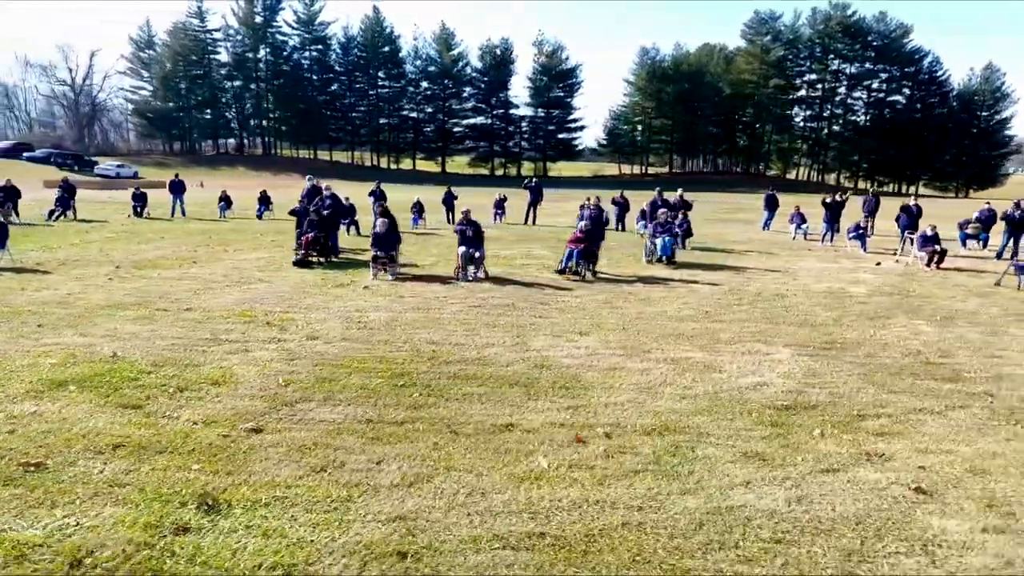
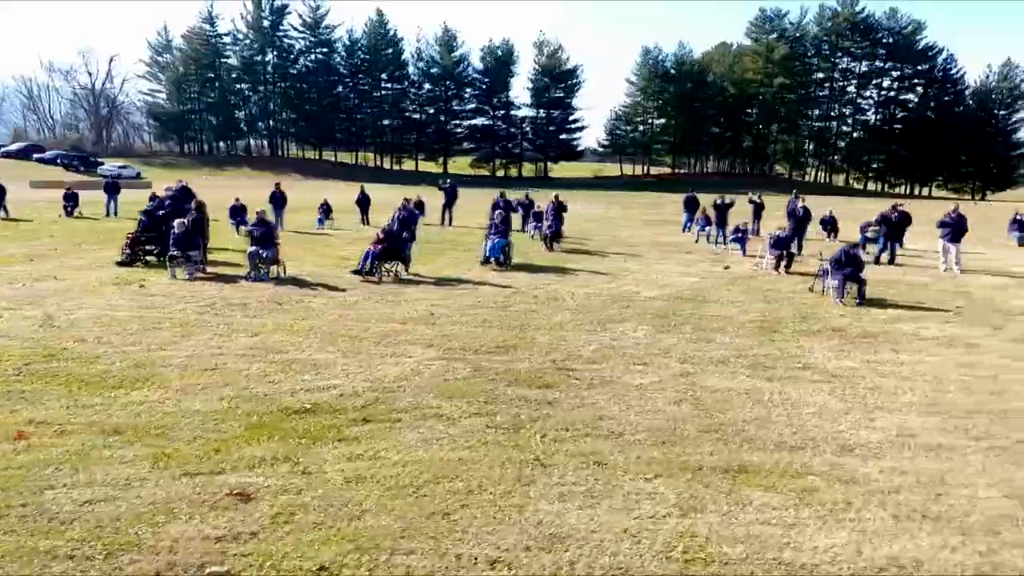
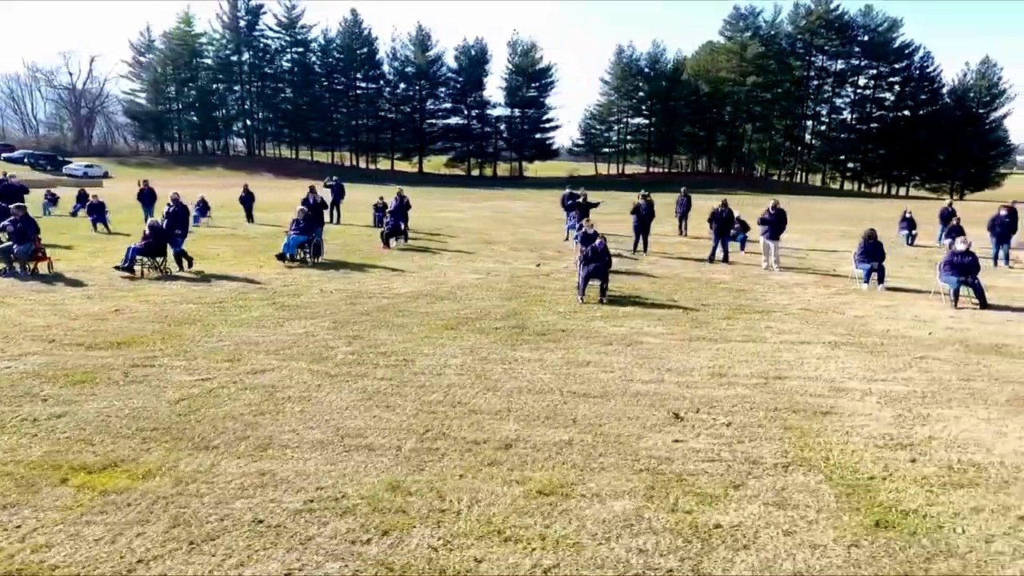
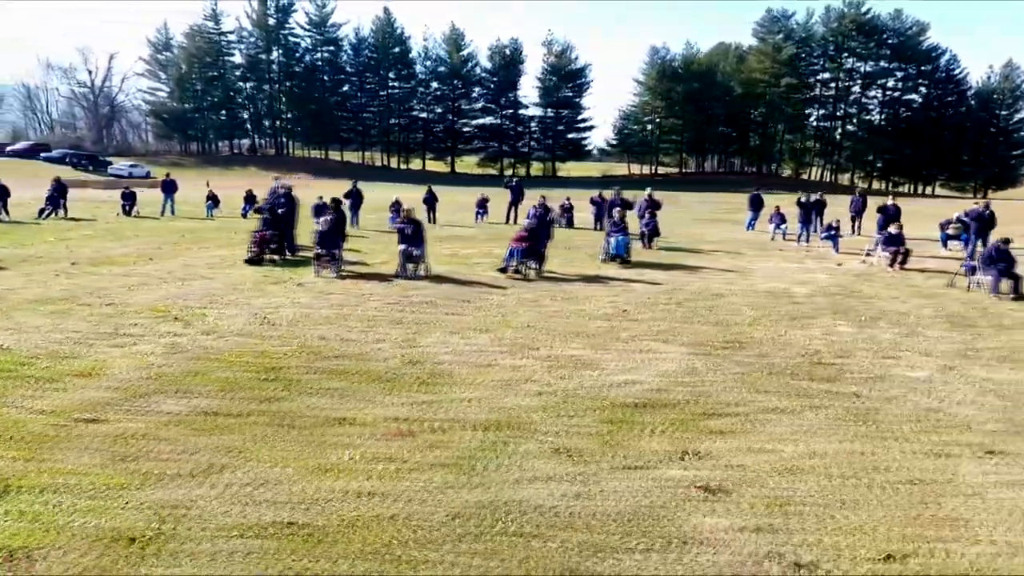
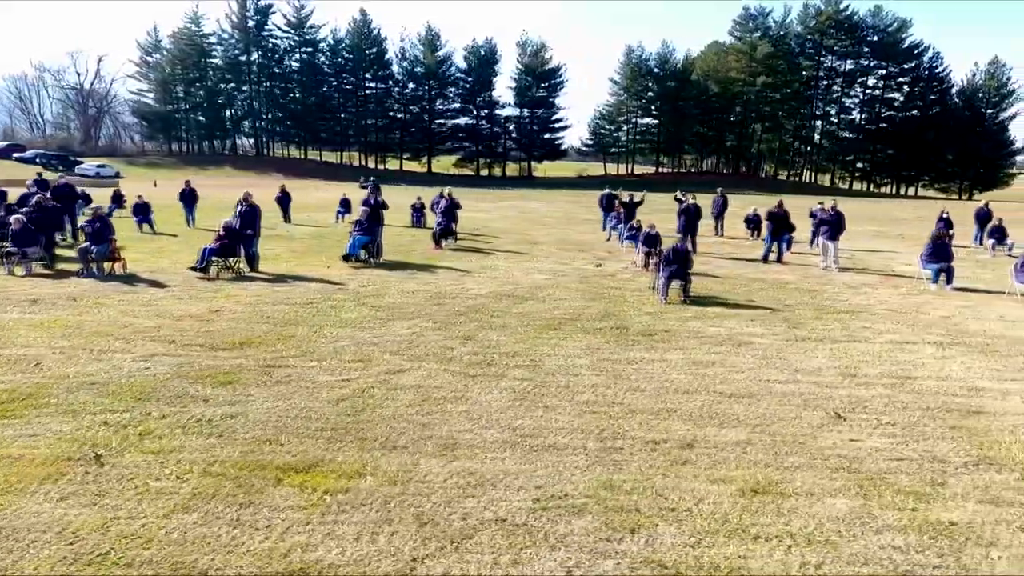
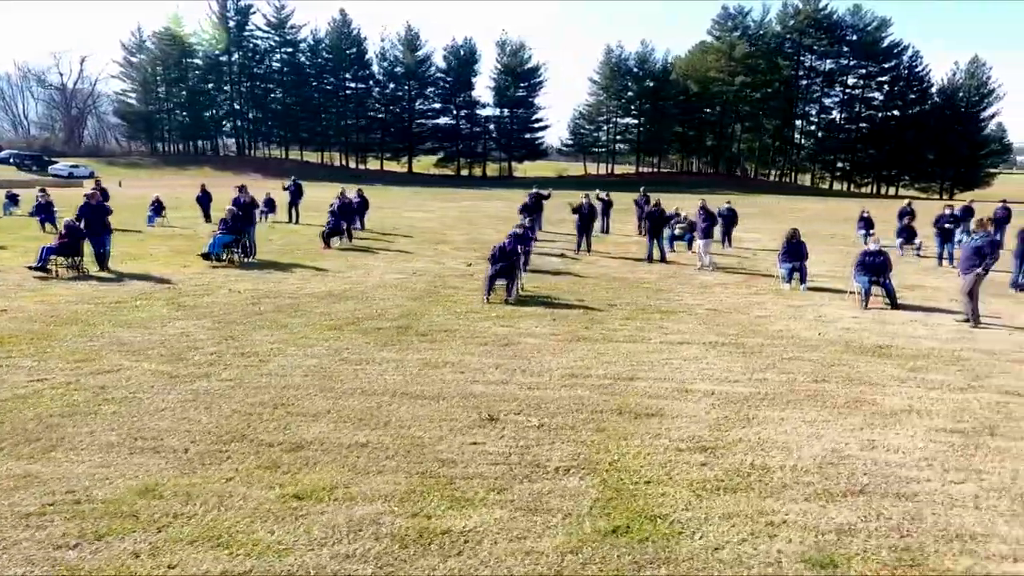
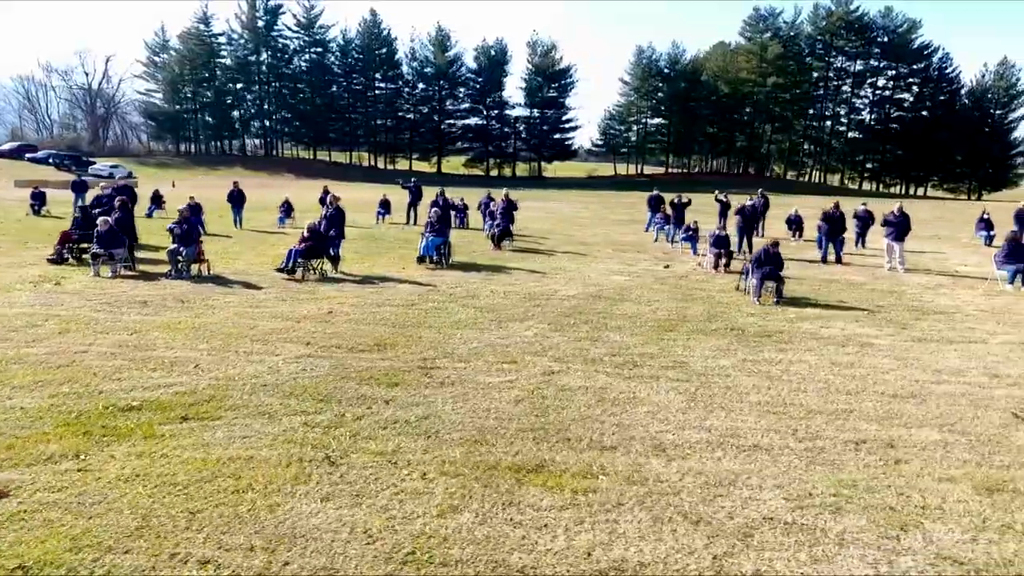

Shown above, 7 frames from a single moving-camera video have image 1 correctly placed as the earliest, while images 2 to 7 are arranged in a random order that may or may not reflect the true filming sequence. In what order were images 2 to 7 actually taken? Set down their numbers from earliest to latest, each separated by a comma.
4, 2, 7, 5, 3, 6
